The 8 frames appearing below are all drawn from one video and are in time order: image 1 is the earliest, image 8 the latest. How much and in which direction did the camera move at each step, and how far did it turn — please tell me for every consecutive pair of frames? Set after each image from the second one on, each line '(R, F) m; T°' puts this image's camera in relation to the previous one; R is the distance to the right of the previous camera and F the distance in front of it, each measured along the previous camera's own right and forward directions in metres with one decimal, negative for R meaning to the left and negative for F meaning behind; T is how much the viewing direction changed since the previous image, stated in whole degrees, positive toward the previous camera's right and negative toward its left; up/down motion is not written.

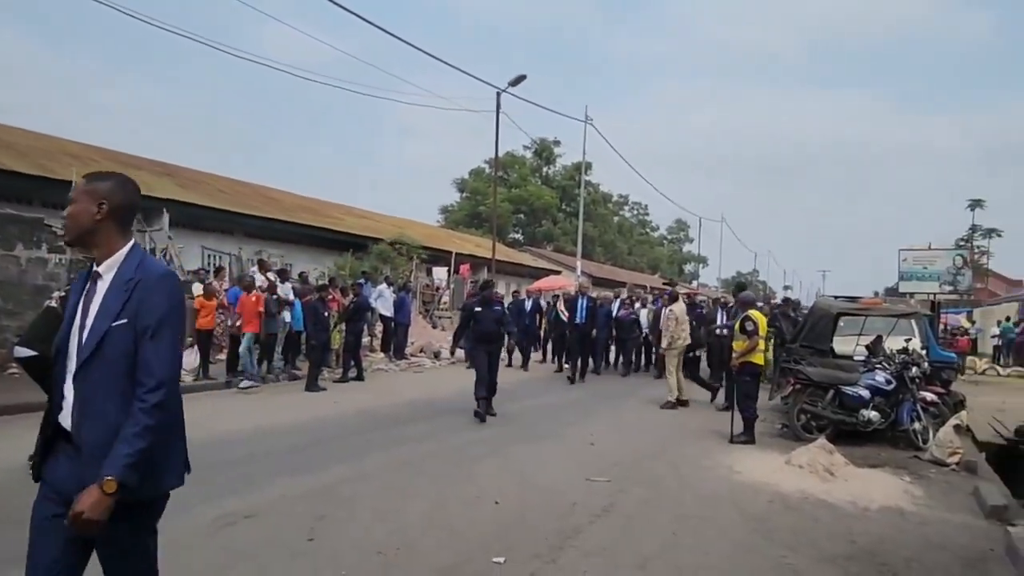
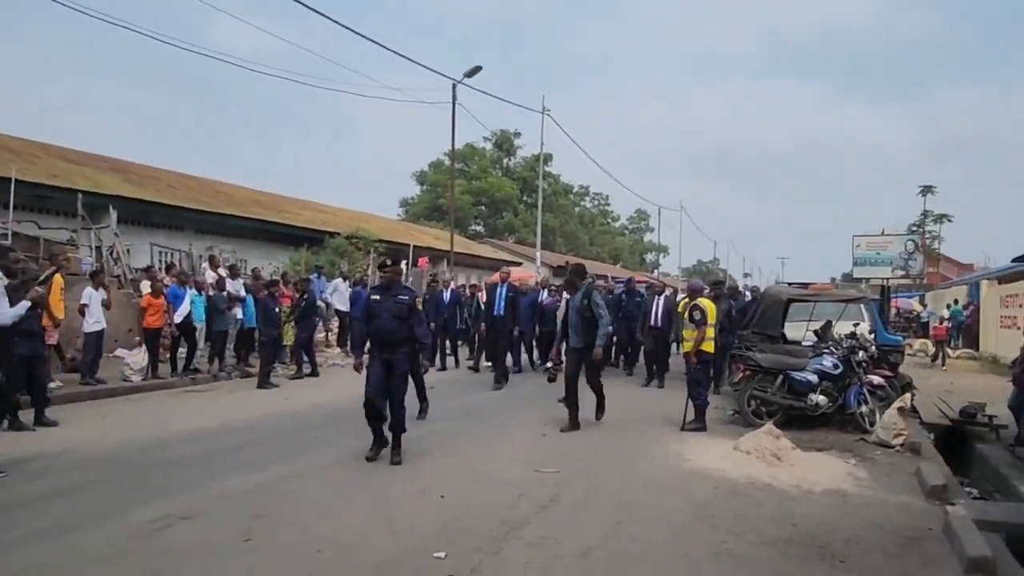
(+0.3, 0.0) m; +1°
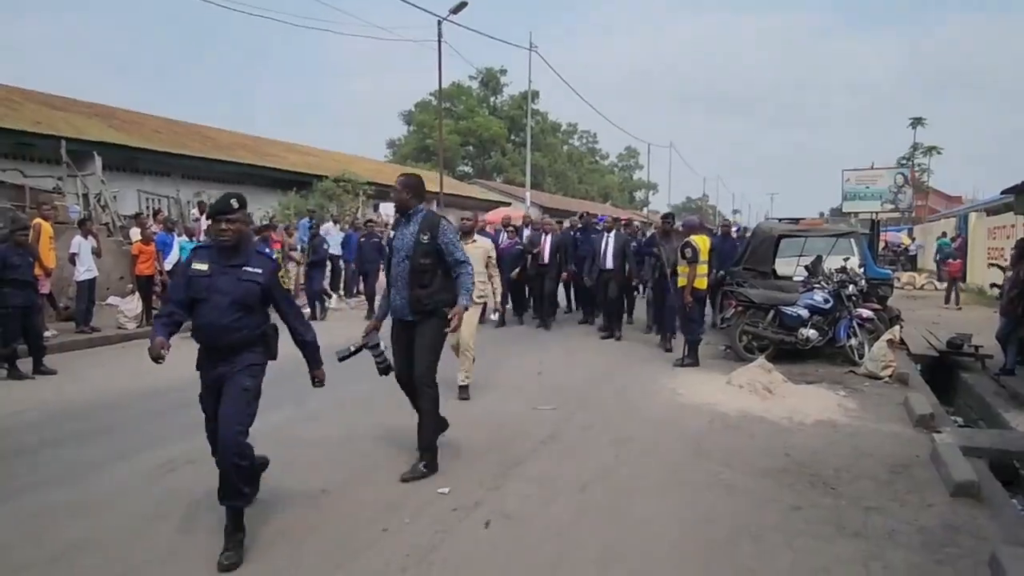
(0.0, 0.0) m; +1°
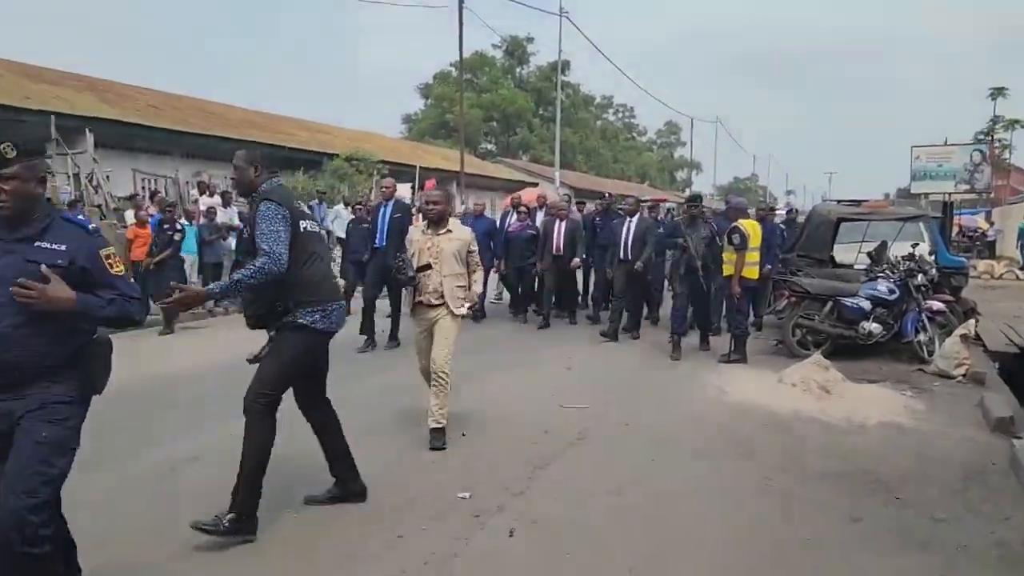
(+0.3, +0.8) m; -4°
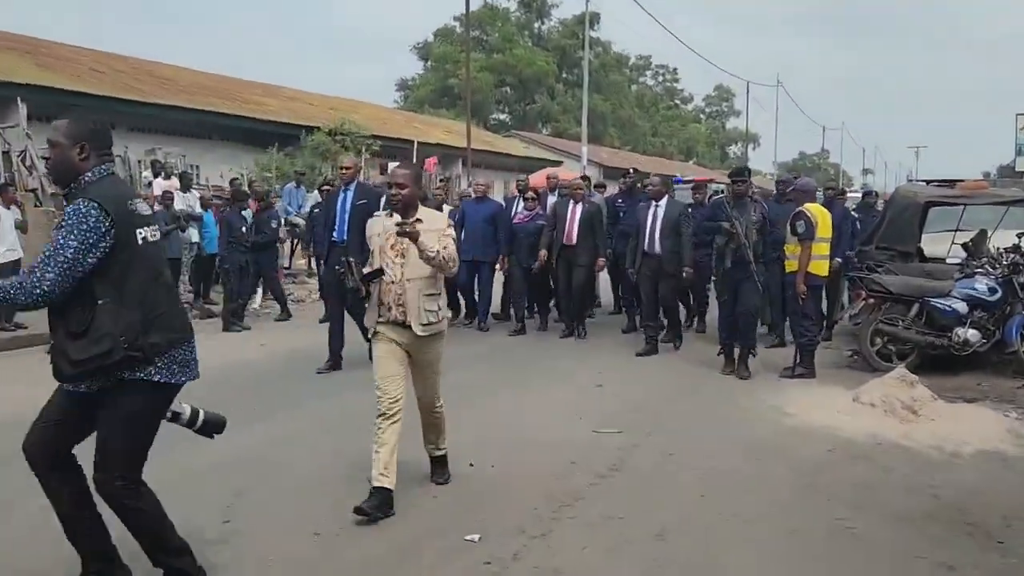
(+0.2, +1.4) m; -3°
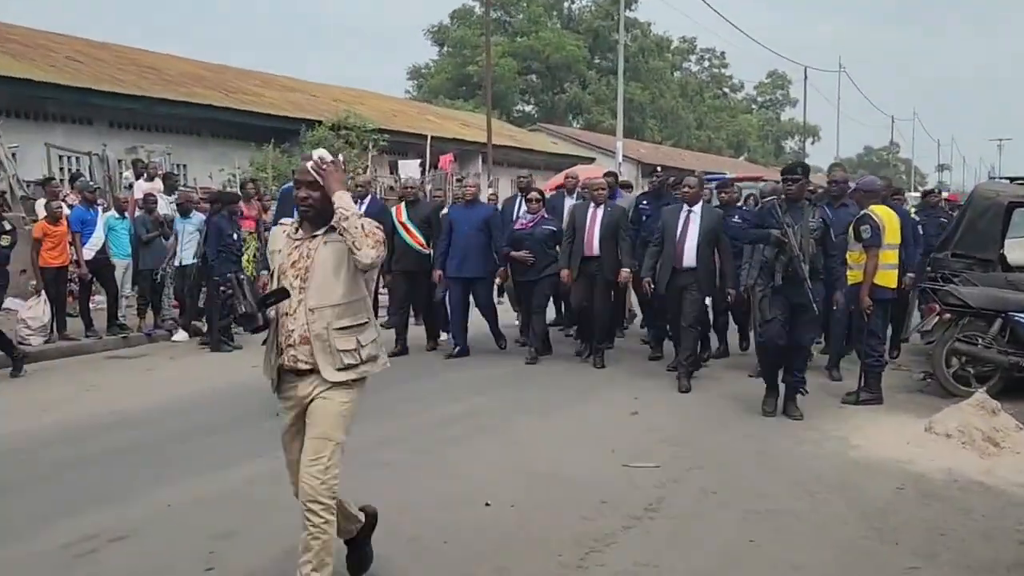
(0.0, +0.8) m; -2°
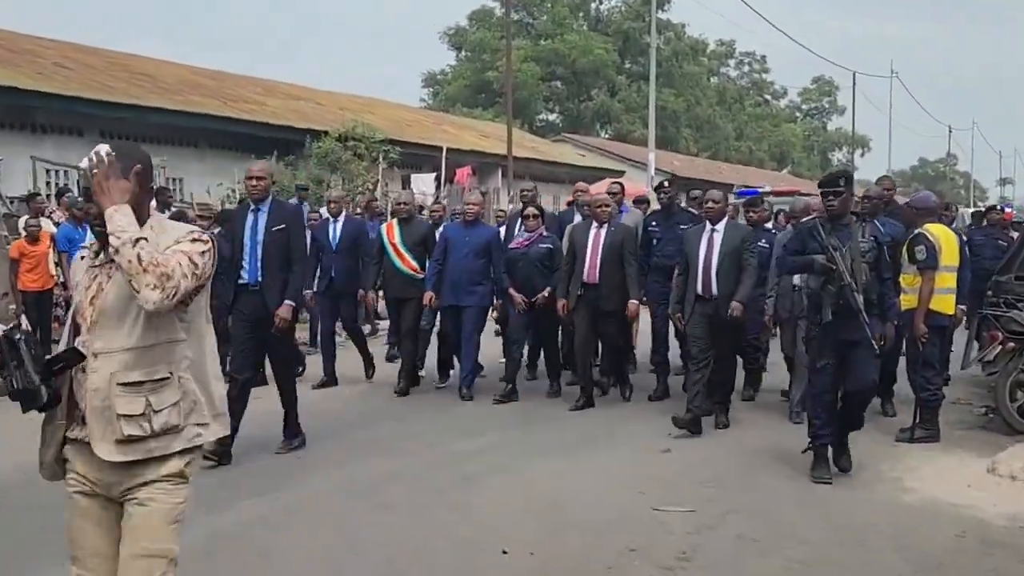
(0.0, +0.5) m; -1°
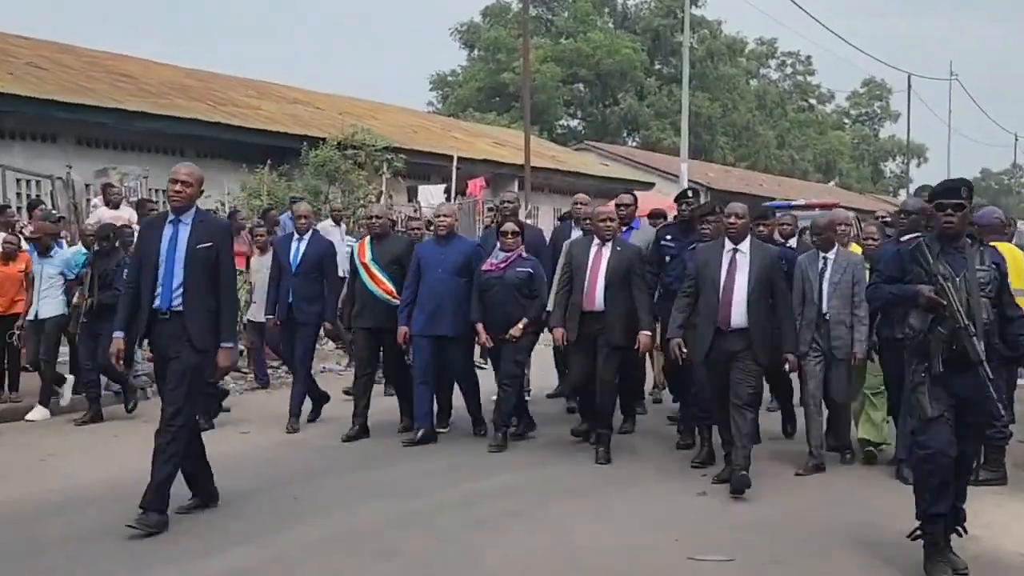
(0.0, +0.5) m; -1°
